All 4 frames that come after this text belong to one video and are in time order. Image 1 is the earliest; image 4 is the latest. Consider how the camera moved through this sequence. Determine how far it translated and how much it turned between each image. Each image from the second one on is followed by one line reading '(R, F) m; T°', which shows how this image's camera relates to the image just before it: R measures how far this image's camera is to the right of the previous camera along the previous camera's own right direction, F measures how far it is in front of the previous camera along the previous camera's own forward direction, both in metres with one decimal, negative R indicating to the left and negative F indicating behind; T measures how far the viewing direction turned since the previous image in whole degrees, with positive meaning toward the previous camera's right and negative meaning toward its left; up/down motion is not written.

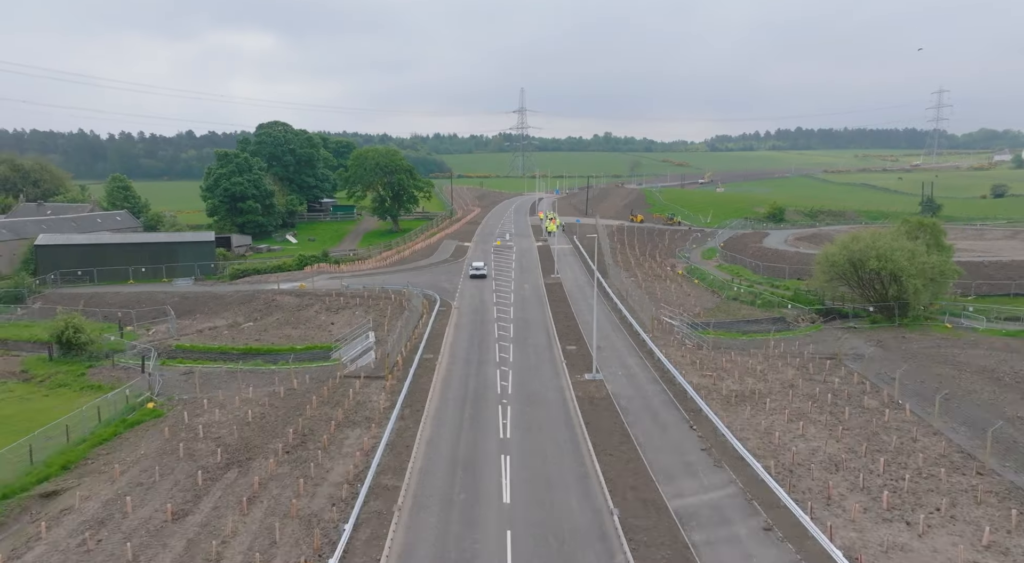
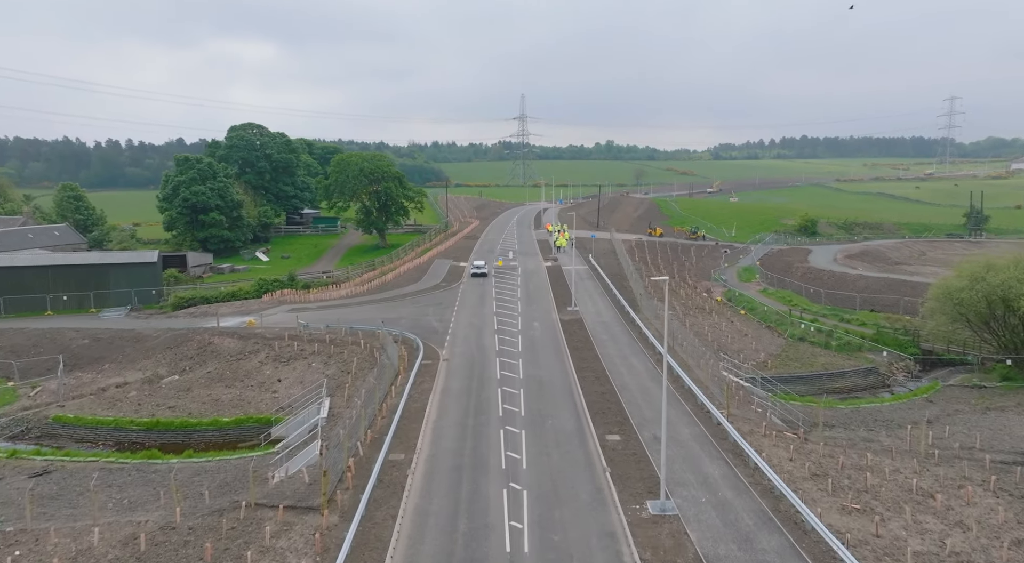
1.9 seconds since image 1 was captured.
(-0.5, +13.7) m; 0°
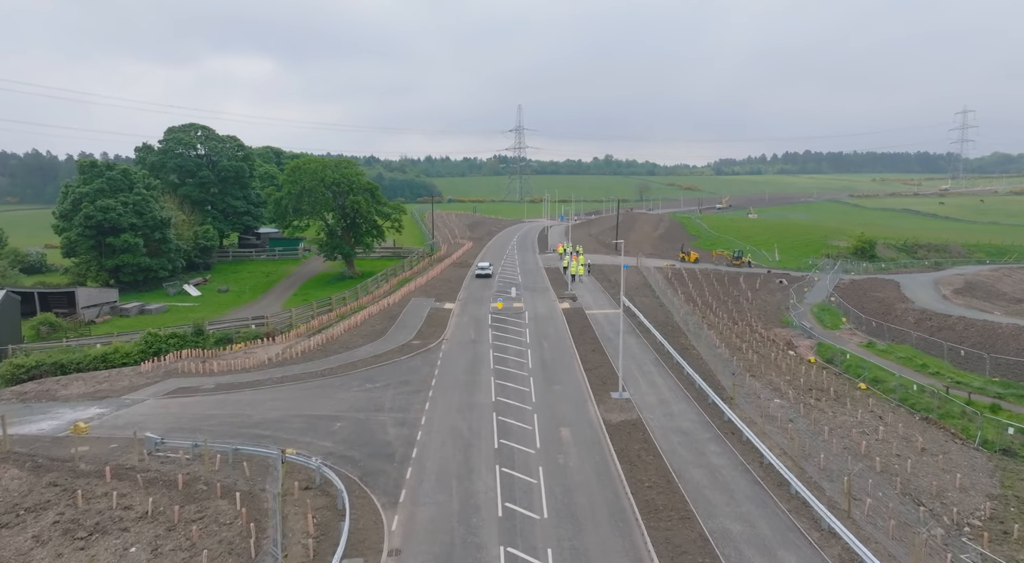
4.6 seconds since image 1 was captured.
(-0.7, +20.5) m; 0°
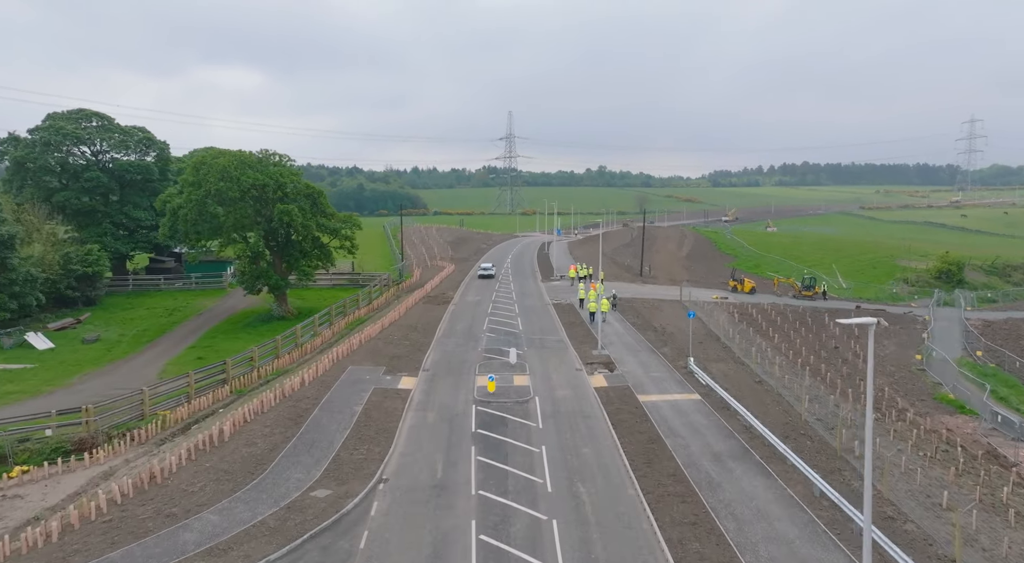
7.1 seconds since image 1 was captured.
(-0.5, +22.4) m; +1°
